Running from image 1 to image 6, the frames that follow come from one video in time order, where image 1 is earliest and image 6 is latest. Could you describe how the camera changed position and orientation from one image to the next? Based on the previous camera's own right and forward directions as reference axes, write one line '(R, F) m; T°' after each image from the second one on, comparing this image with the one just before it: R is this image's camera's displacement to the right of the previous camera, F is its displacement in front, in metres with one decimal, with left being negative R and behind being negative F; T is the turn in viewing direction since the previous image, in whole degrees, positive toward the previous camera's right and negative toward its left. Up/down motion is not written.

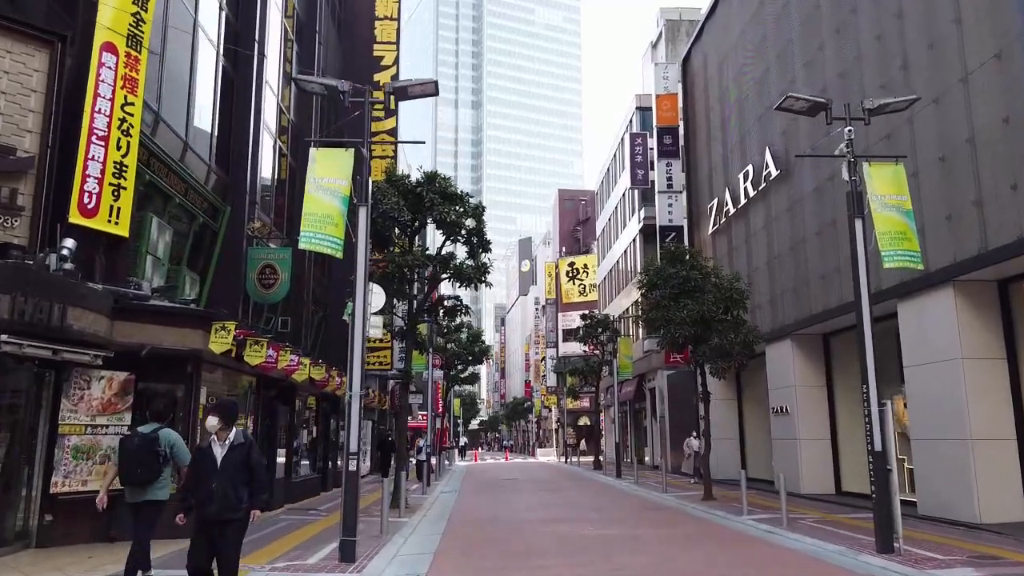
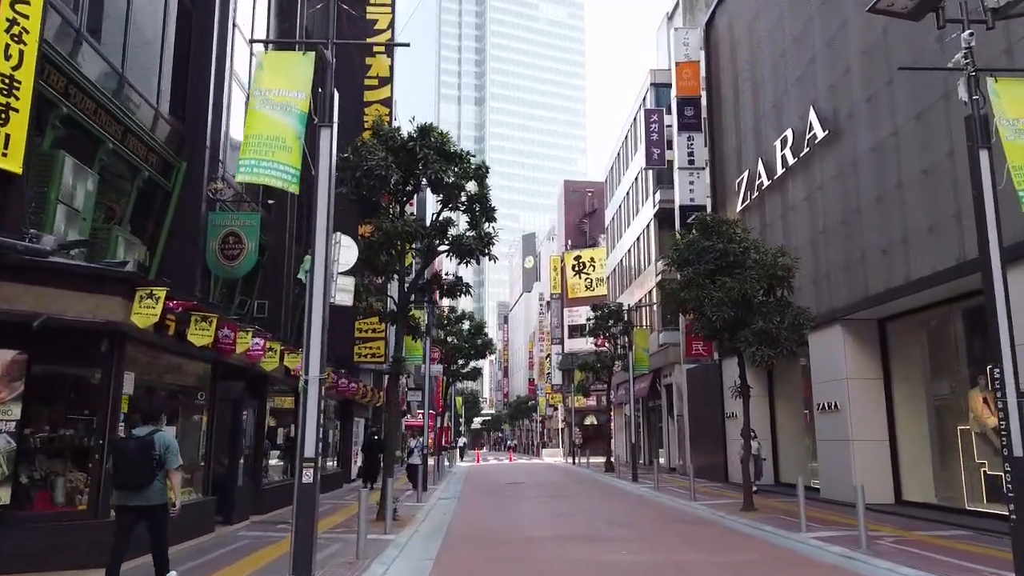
(-0.1, +2.8) m; 0°
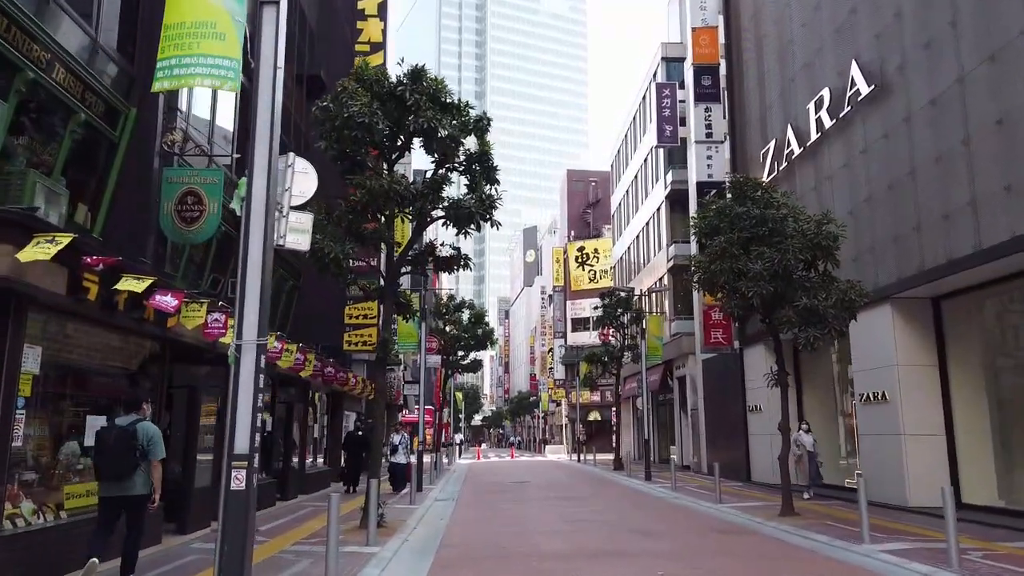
(-0.1, +2.2) m; 0°
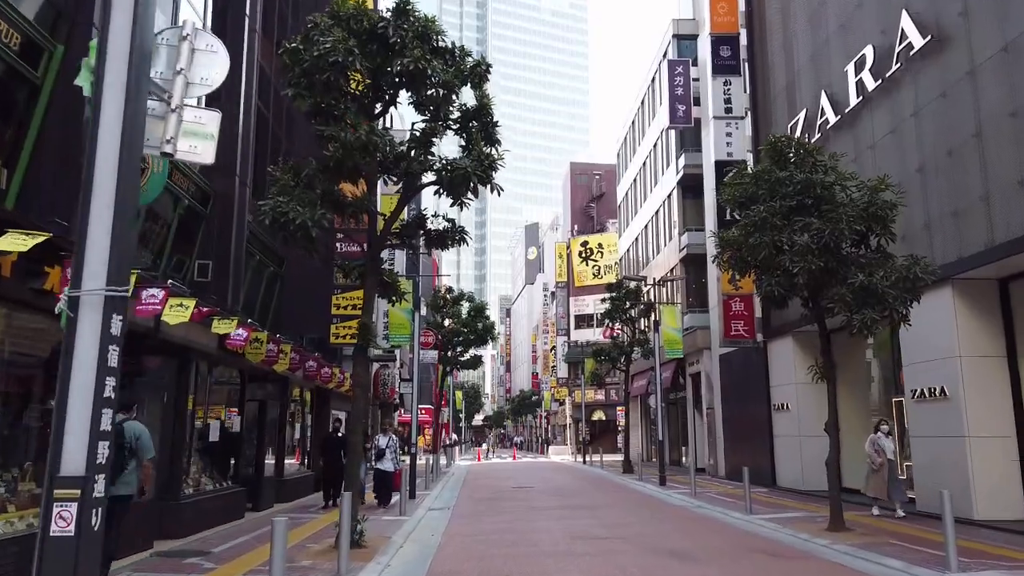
(0.0, +2.1) m; 0°
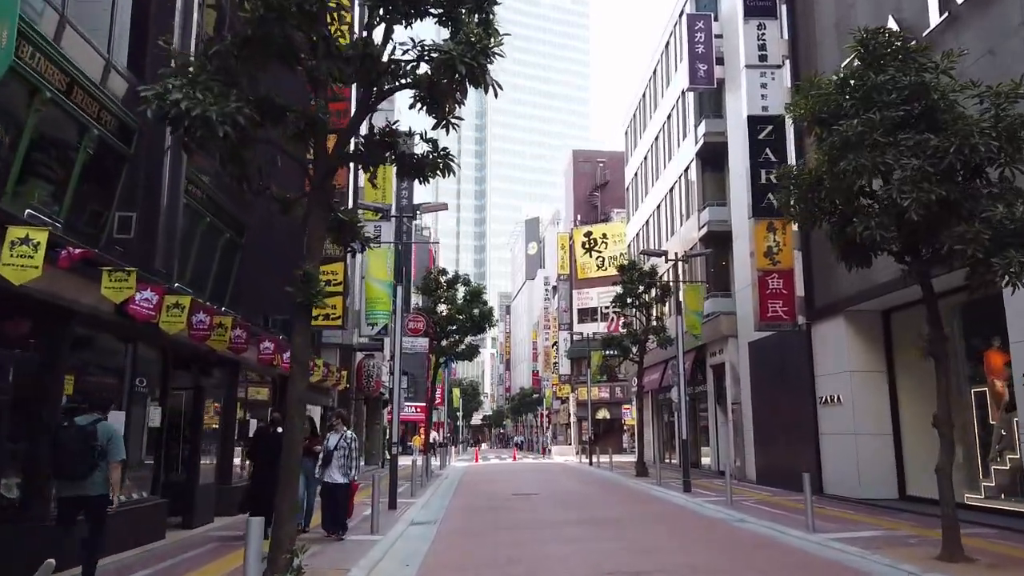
(0.0, +3.4) m; 0°
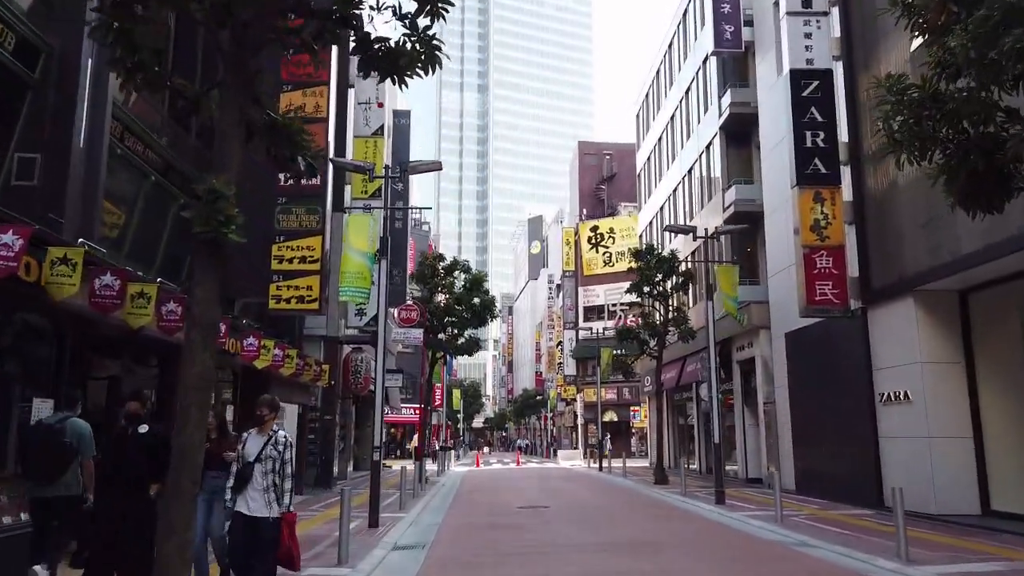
(-0.1, +2.9) m; 0°
